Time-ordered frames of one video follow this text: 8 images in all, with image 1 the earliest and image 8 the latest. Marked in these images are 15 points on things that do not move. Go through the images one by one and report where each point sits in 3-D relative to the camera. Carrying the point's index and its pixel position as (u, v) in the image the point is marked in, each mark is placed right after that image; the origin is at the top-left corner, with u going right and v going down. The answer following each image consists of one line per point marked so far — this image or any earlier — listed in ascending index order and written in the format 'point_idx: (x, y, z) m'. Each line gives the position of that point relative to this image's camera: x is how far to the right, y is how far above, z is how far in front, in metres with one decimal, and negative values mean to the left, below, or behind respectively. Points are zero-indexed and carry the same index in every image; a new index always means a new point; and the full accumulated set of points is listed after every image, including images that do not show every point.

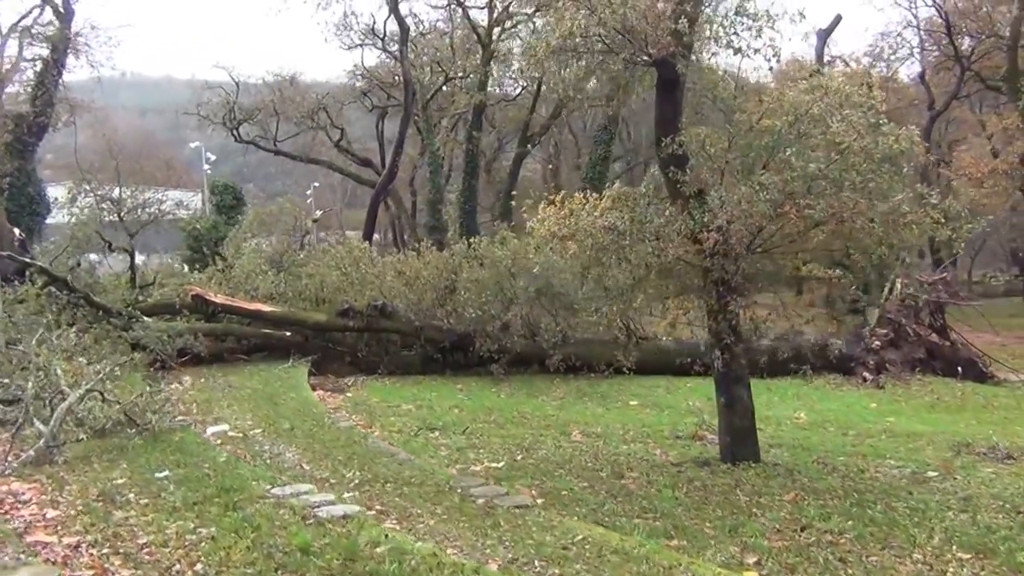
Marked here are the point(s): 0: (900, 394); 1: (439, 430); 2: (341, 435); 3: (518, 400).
0: (+4.5, -1.2, +12.6) m
1: (-0.7, -1.3, +10.3) m
2: (-1.3, -1.2, +8.8) m
3: (+0.1, -1.3, +12.5) m
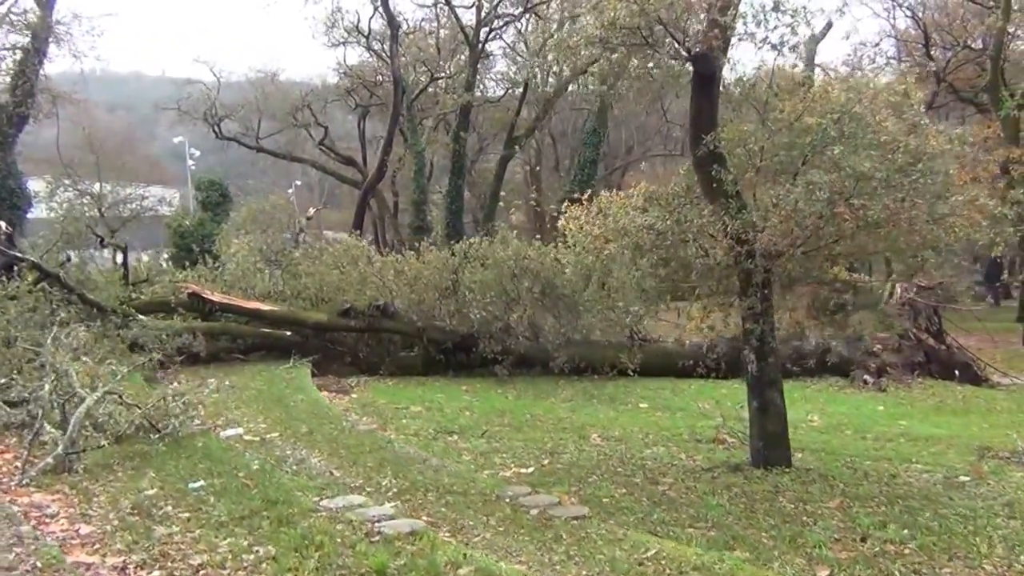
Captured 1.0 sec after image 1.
0: (+4.6, -1.3, +12.5) m
1: (-0.5, -1.3, +10.1) m
2: (-1.1, -1.2, +8.6) m
3: (+0.1, -1.3, +12.2) m
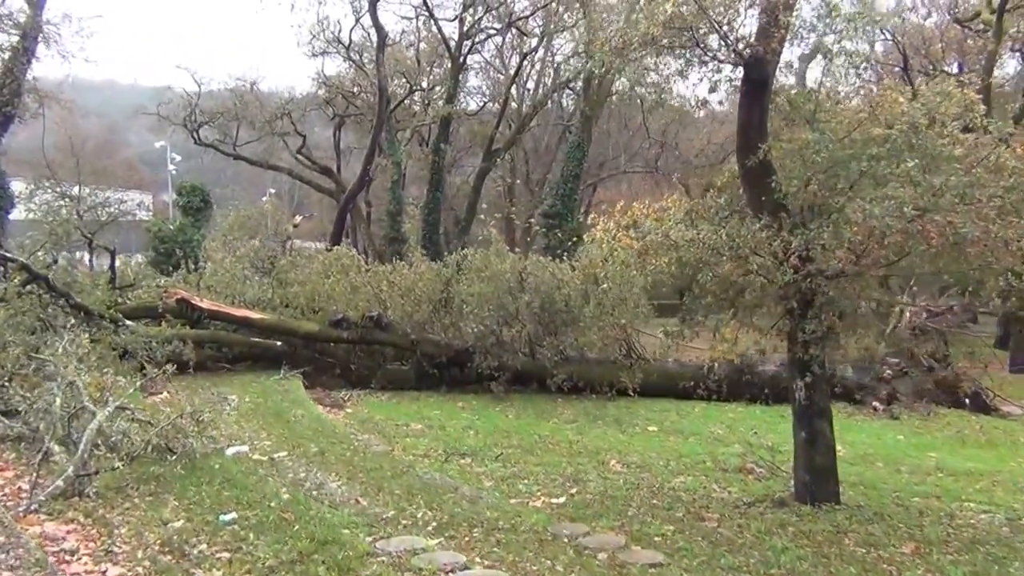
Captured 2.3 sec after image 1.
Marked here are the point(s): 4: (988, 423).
0: (+4.6, -1.6, +12.1) m
1: (-0.4, -1.4, +9.4) m
2: (-0.9, -1.3, +7.9) m
3: (+0.2, -1.4, +11.6) m
4: (+5.5, -1.6, +12.5) m
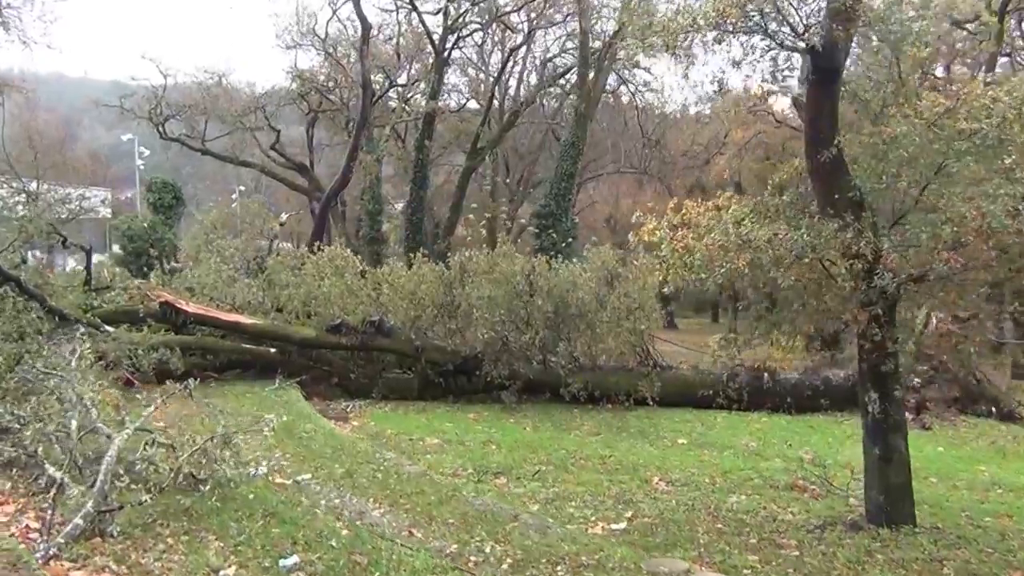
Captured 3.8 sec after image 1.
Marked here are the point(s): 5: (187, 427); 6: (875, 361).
0: (+4.8, -1.6, +11.6) m
1: (-0.1, -1.5, +8.7) m
2: (-0.6, -1.3, +7.1) m
3: (+0.4, -1.5, +10.9) m
4: (+5.6, -1.6, +12.0) m
5: (-2.2, -0.9, +7.2) m
6: (+2.4, -0.5, +7.0) m
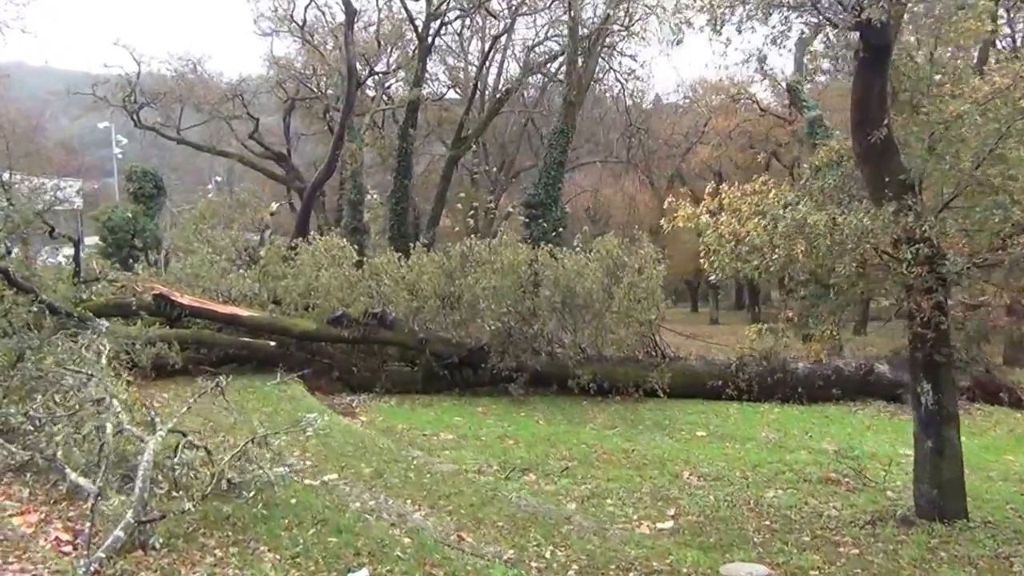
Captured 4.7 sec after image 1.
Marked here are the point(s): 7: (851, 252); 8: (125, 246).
0: (+4.9, -1.5, +11.4) m
1: (+0.1, -1.4, +8.3) m
2: (-0.3, -1.2, +6.8) m
3: (+0.5, -1.4, +10.6) m
4: (+5.7, -1.4, +11.9) m
5: (-1.9, -0.9, +6.8) m
6: (+2.6, -0.4, +6.7) m
7: (+2.0, +0.2, +6.3) m
8: (-6.6, +0.7, +18.3) m
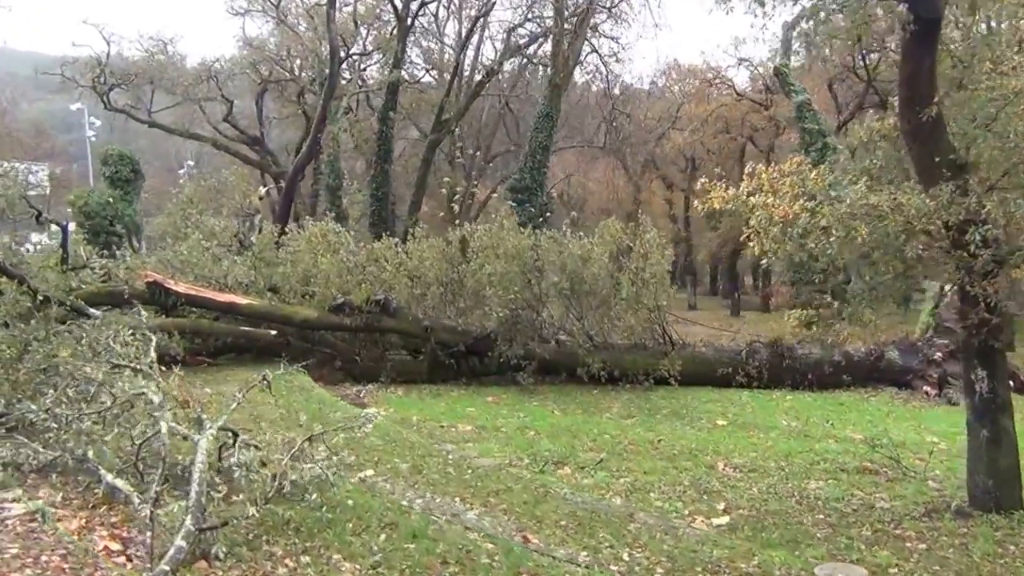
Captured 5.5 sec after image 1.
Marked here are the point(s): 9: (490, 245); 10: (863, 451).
0: (+5.0, -1.3, +11.3) m
1: (+0.3, -1.3, +8.0) m
2: (0.0, -1.2, +6.5) m
3: (+0.6, -1.2, +10.3) m
4: (+5.8, -1.3, +11.8) m
5: (-1.6, -0.8, +6.4) m
6: (+2.9, -0.3, +6.5) m
7: (+2.3, +0.3, +6.0) m
8: (-6.7, +0.9, +17.7) m
9: (-0.2, +0.5, +11.9) m
10: (+2.9, -1.4, +8.9) m
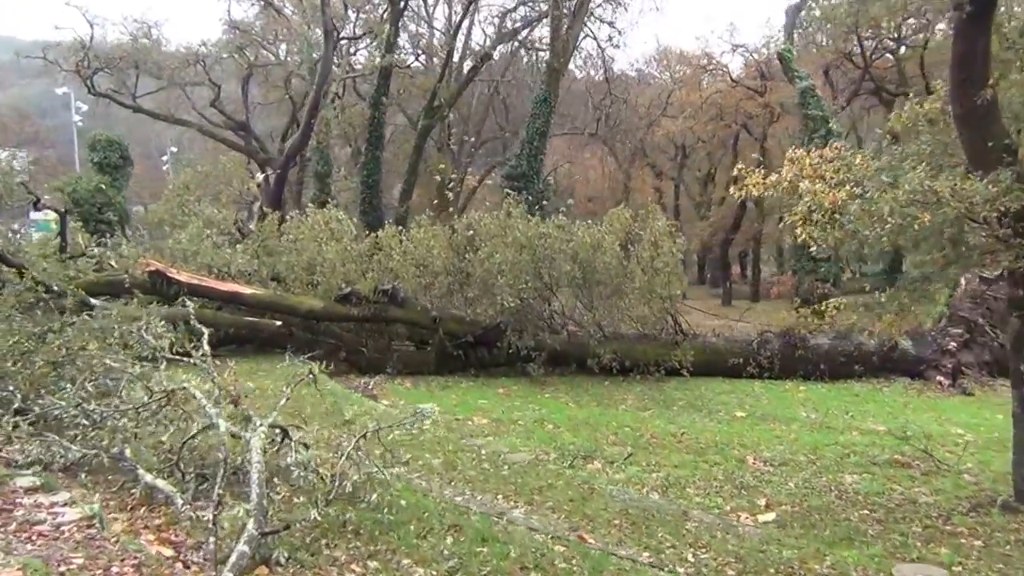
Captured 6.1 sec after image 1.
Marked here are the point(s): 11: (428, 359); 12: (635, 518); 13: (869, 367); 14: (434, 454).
0: (+5.1, -1.2, +11.2) m
1: (+0.5, -1.2, +7.8) m
2: (+0.2, -1.1, +6.2) m
3: (+0.8, -1.1, +10.1) m
4: (+5.9, -1.2, +11.7) m
5: (-1.4, -0.7, +6.2) m
6: (+3.1, -0.2, +6.4) m
7: (+2.5, +0.4, +5.9) m
8: (-6.7, +1.1, +17.3) m
9: (-0.1, +0.6, +11.7) m
10: (+3.1, -1.3, +8.7) m
11: (-1.0, -0.8, +11.8) m
12: (+0.6, -1.1, +5.4) m
13: (+4.1, -0.9, +12.6) m
14: (-0.5, -1.0, +6.7) m
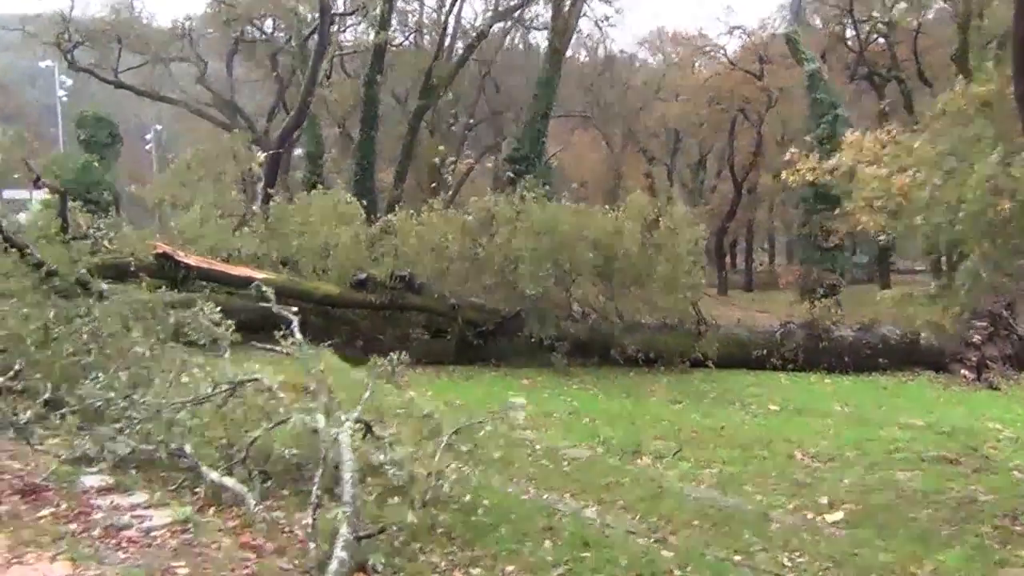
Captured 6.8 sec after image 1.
0: (+5.3, -1.1, +11.1) m
1: (+0.9, -1.1, +7.6) m
2: (+0.6, -1.0, +6.0) m
3: (+1.0, -1.0, +9.9) m
4: (+6.2, -1.1, +11.6) m
5: (-1.1, -0.7, +5.9) m
6: (+3.5, -0.2, +6.2) m
7: (+2.9, +0.4, +5.7) m
8: (-6.6, +1.4, +17.0) m
9: (+0.2, +0.7, +11.4) m
10: (+3.4, -1.2, +8.6) m
11: (-0.7, -0.6, +11.6) m
12: (+1.0, -1.1, +5.2) m
13: (+4.4, -0.8, +12.5) m
14: (-0.2, -1.0, +6.5) m
